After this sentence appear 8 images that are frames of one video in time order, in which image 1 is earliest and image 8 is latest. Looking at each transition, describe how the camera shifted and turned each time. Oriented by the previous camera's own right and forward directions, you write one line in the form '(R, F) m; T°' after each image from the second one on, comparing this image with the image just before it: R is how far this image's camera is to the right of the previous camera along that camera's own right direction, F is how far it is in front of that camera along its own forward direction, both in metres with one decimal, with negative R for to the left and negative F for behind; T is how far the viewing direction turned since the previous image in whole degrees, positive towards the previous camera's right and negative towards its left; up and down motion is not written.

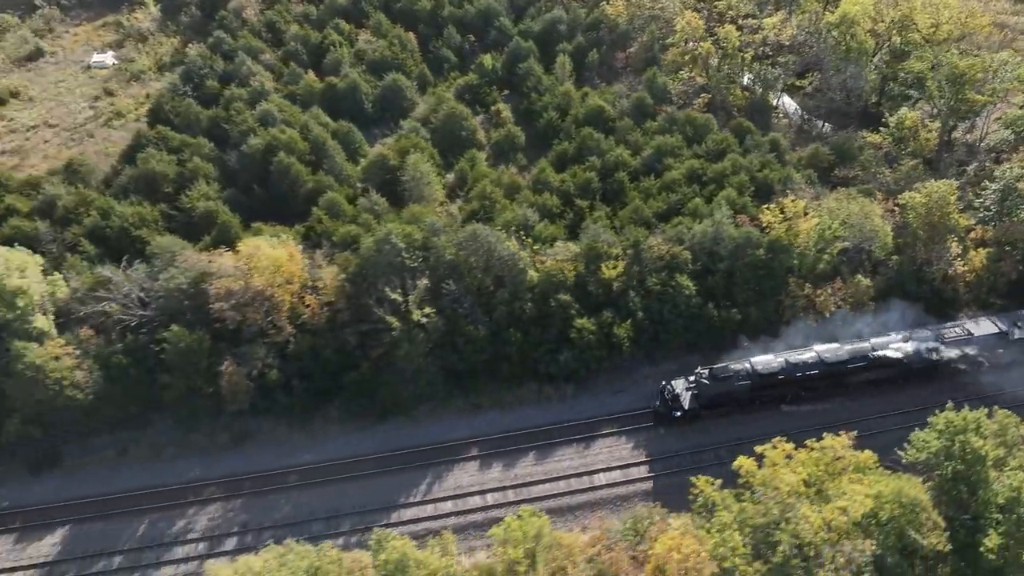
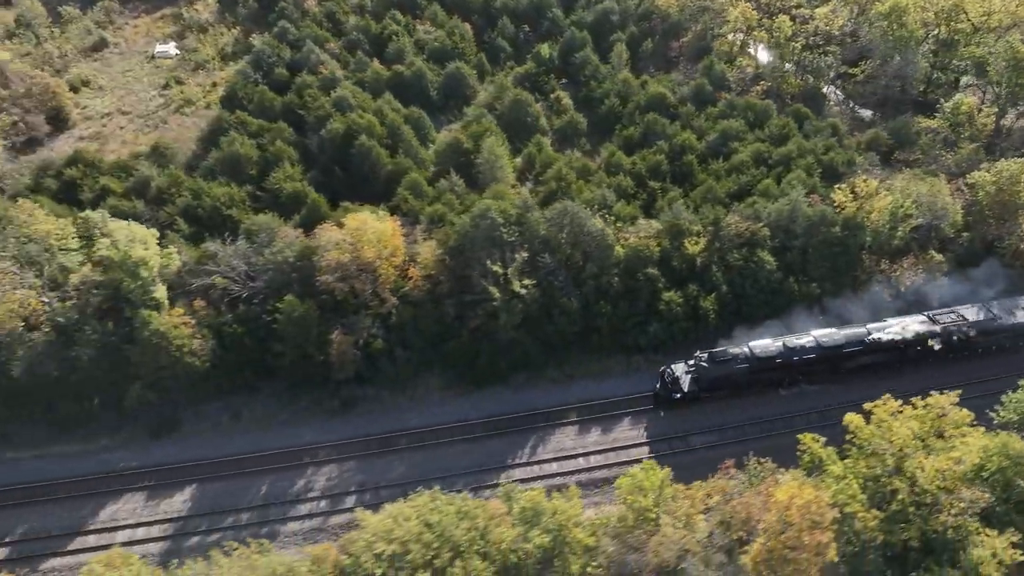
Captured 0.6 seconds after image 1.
(-4.8, -1.5) m; 0°
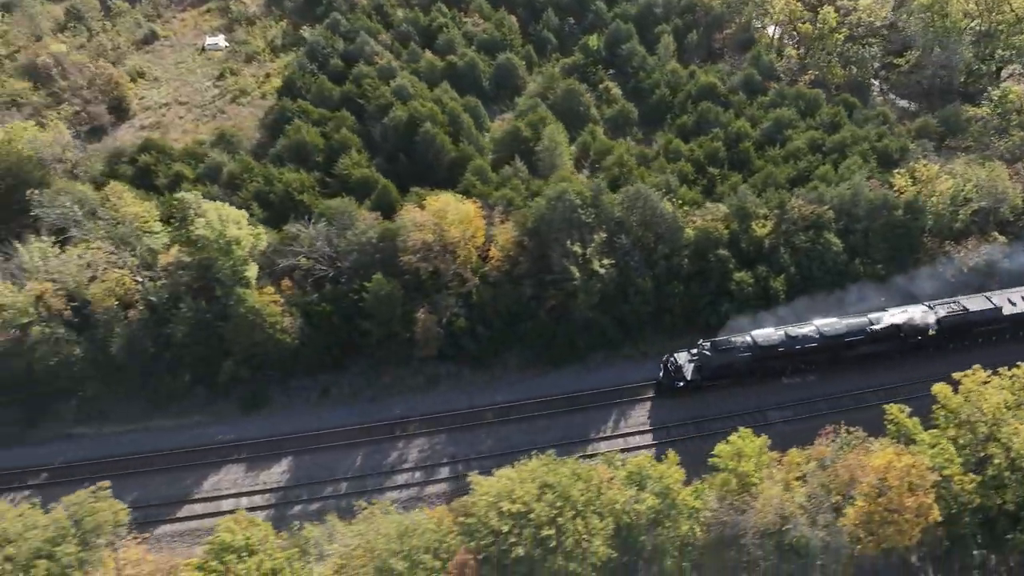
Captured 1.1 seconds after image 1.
(-4.1, -1.0) m; 0°
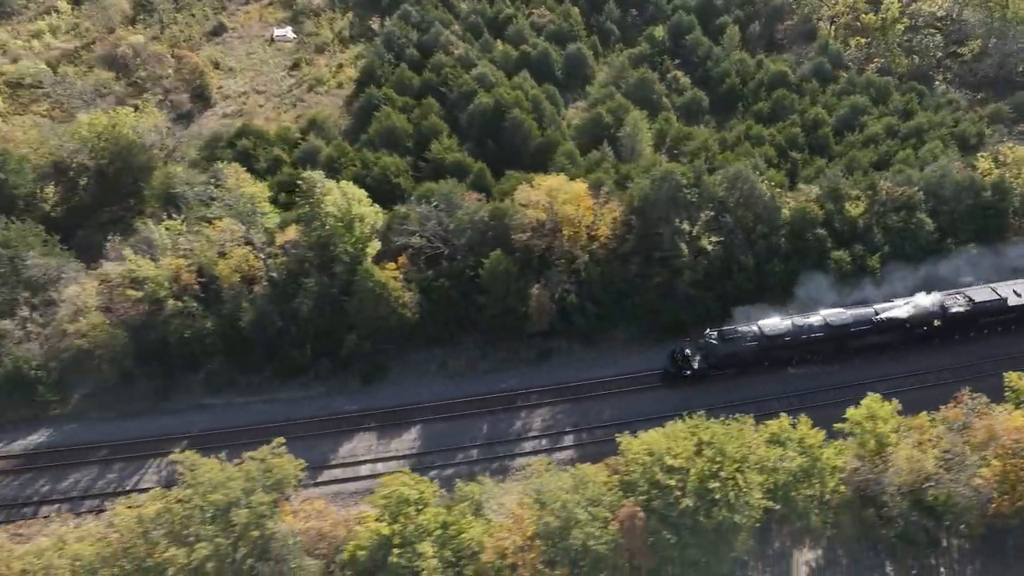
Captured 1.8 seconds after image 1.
(-5.9, -1.2) m; 0°
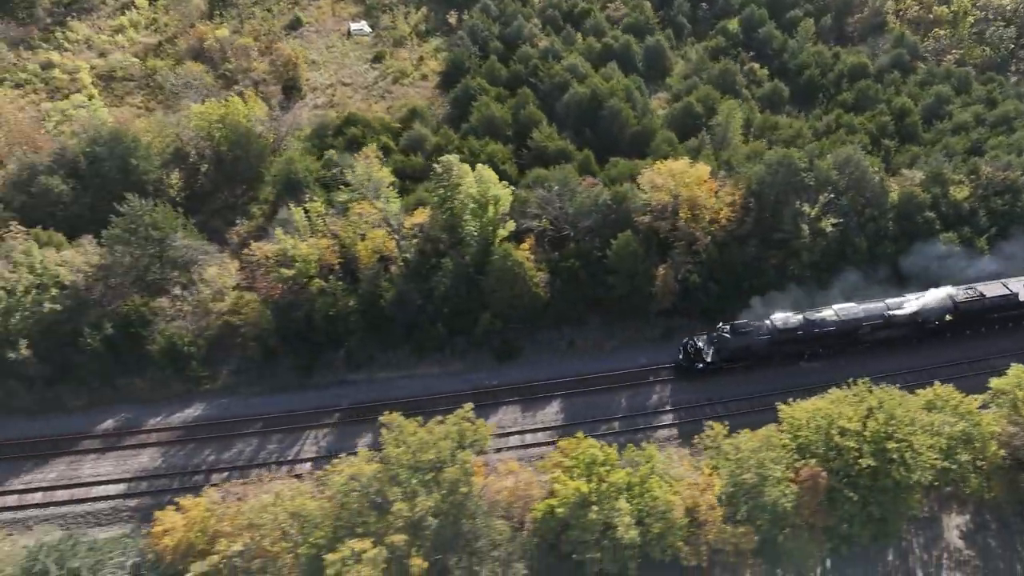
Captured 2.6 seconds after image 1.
(-7.0, -1.2) m; 0°
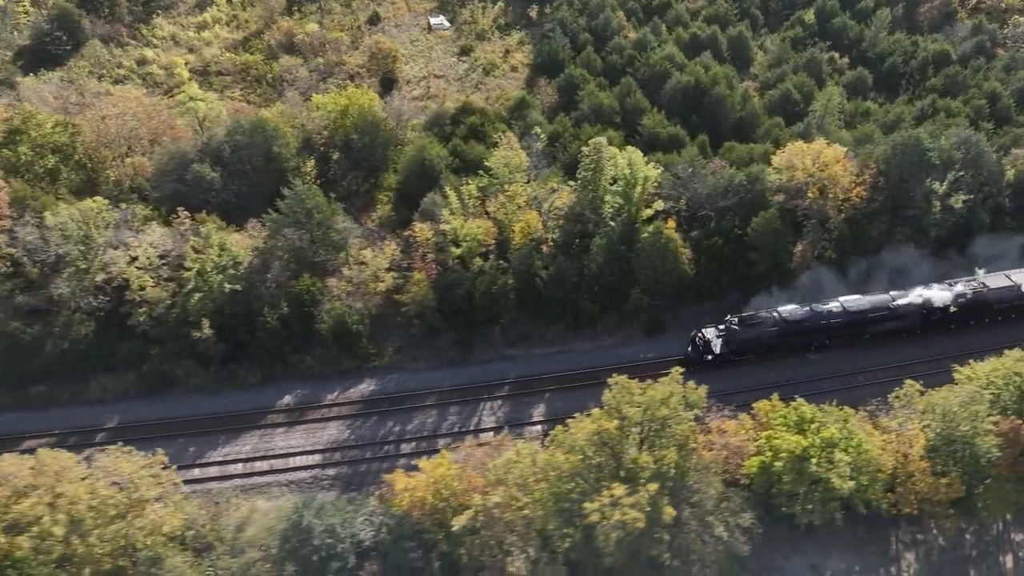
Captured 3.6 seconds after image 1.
(-8.8, -1.3) m; +1°
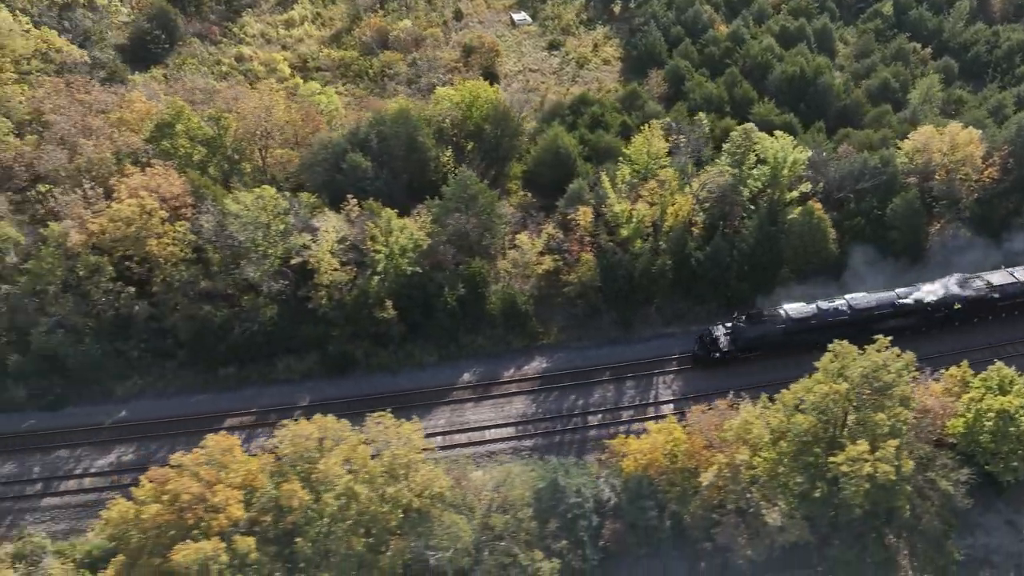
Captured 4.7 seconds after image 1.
(-9.4, -1.4) m; +1°
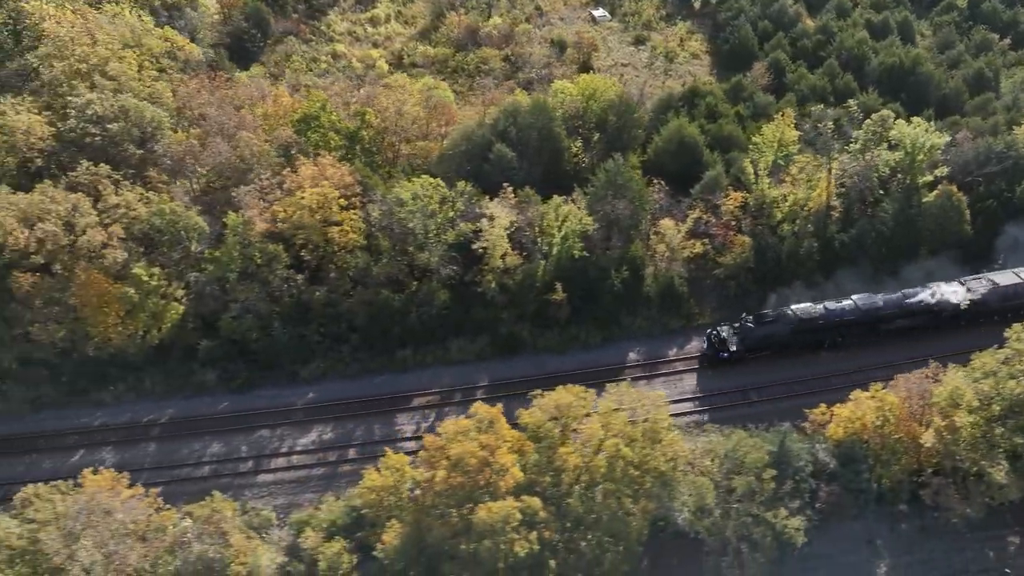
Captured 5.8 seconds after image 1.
(-9.4, -1.3) m; 0°
